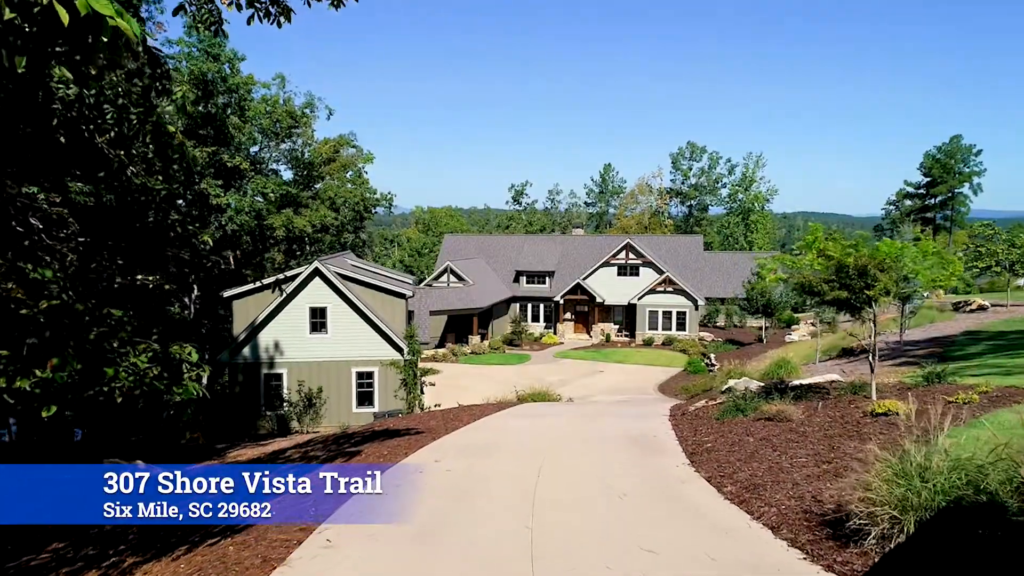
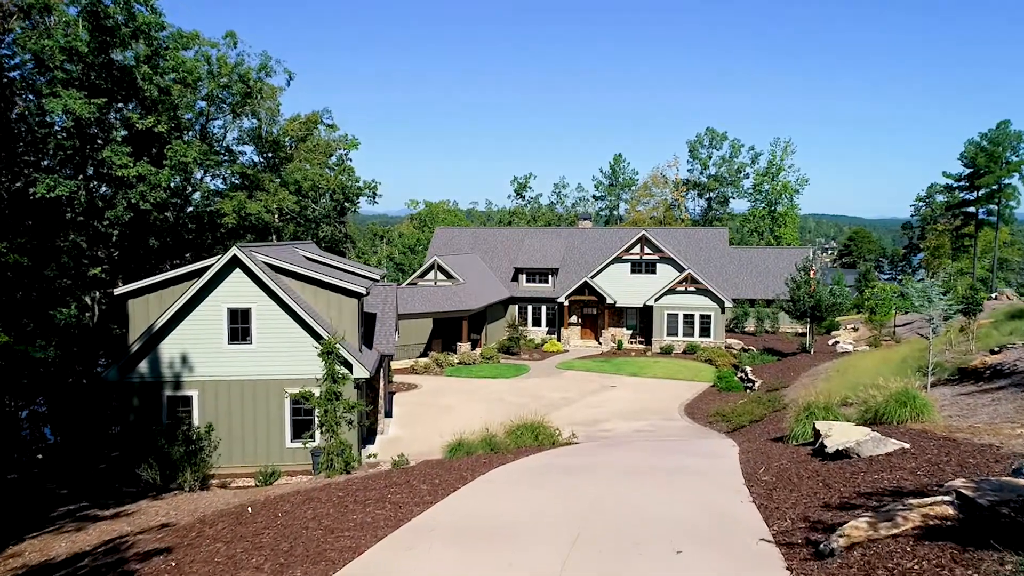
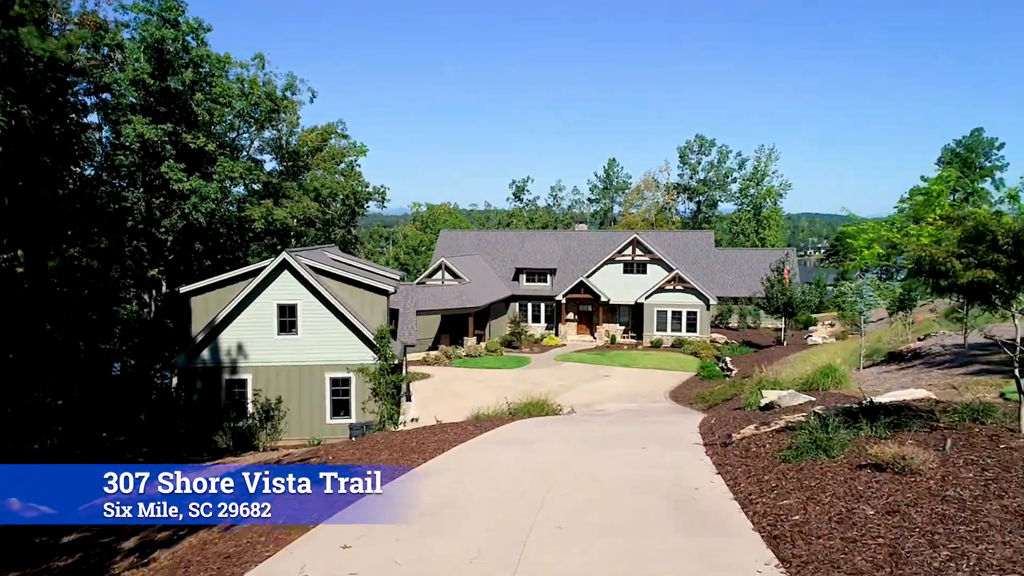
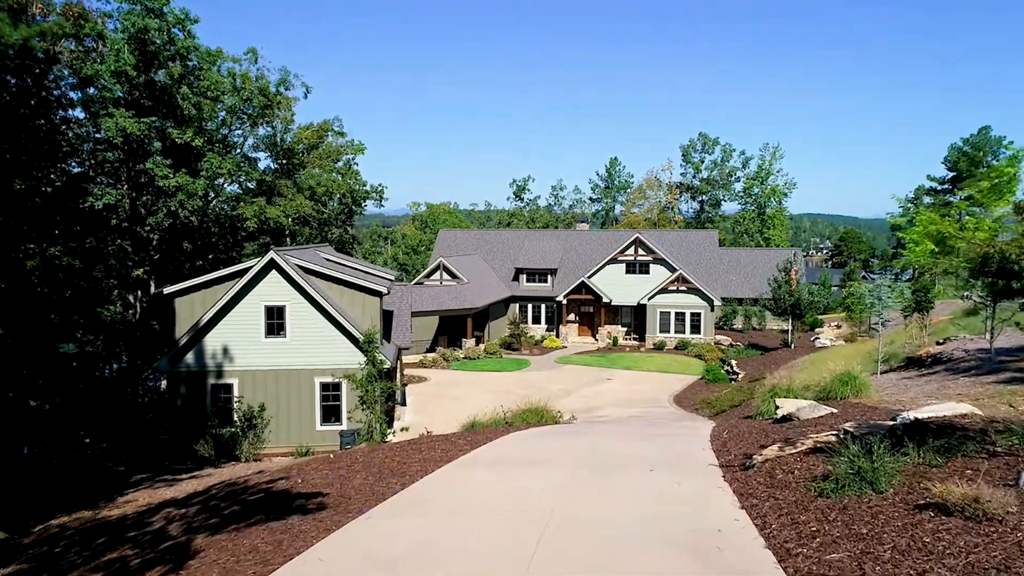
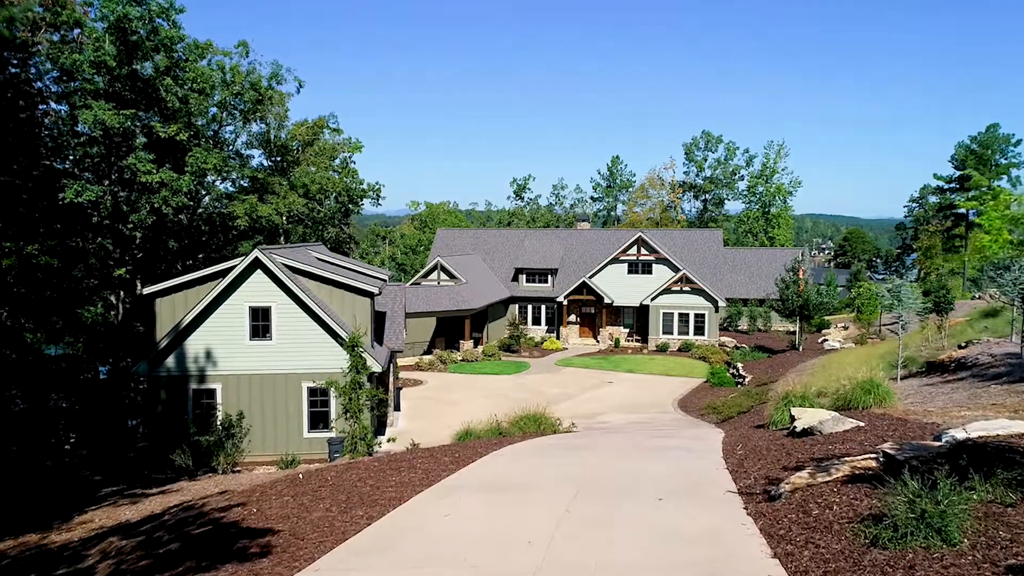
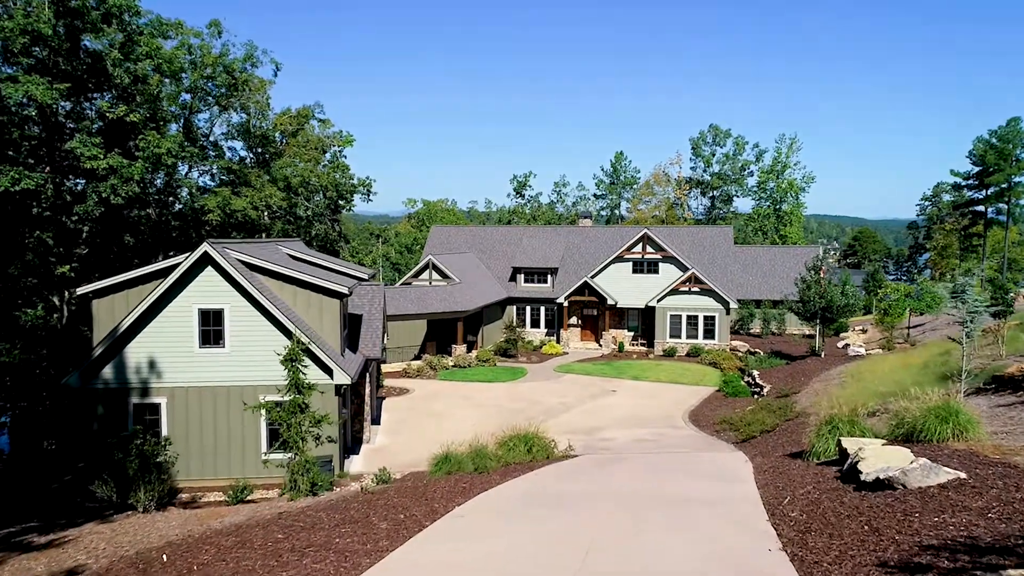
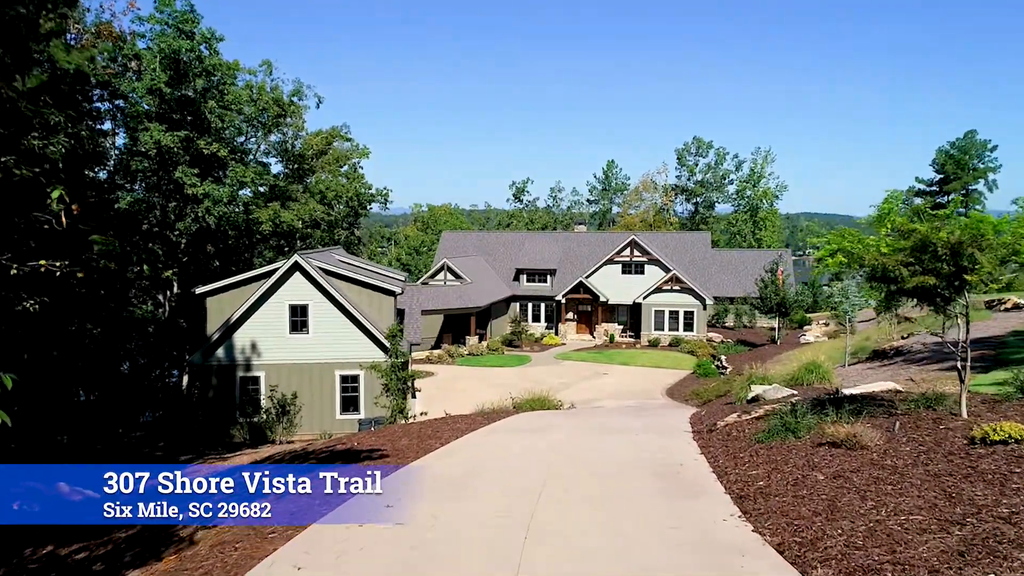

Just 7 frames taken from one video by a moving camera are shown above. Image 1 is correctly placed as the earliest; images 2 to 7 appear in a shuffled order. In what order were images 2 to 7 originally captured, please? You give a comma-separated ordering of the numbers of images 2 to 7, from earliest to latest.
7, 3, 4, 5, 2, 6
